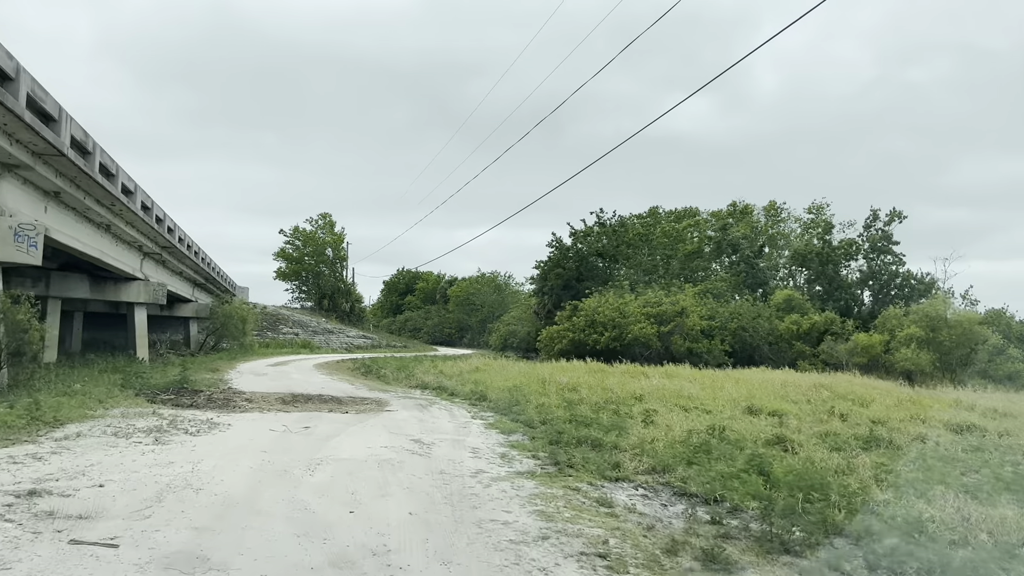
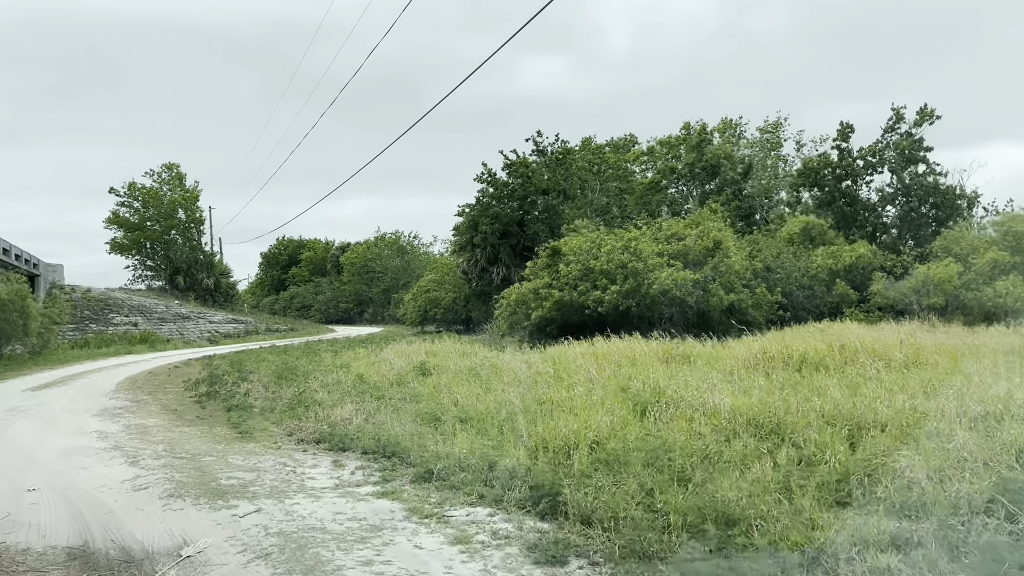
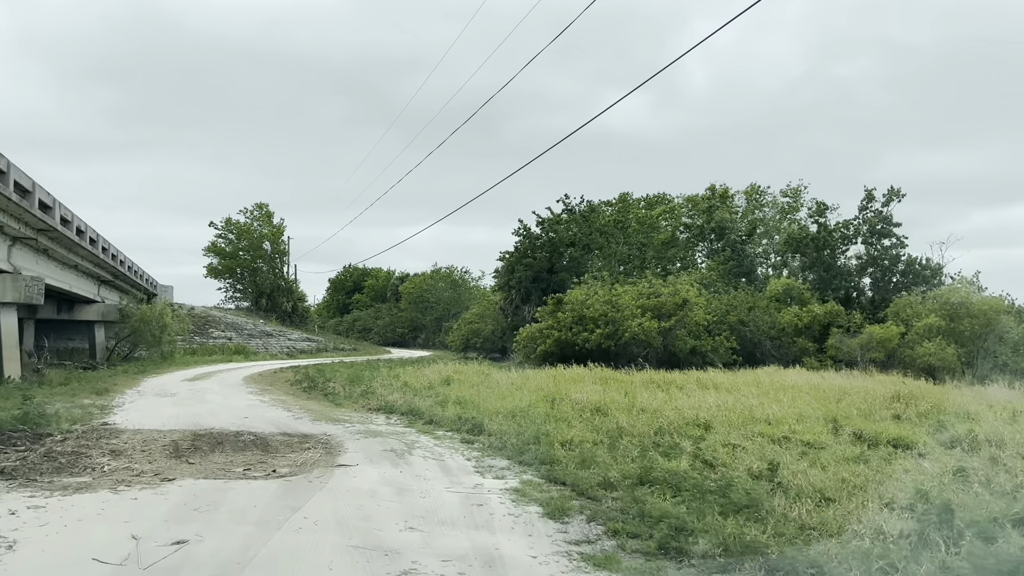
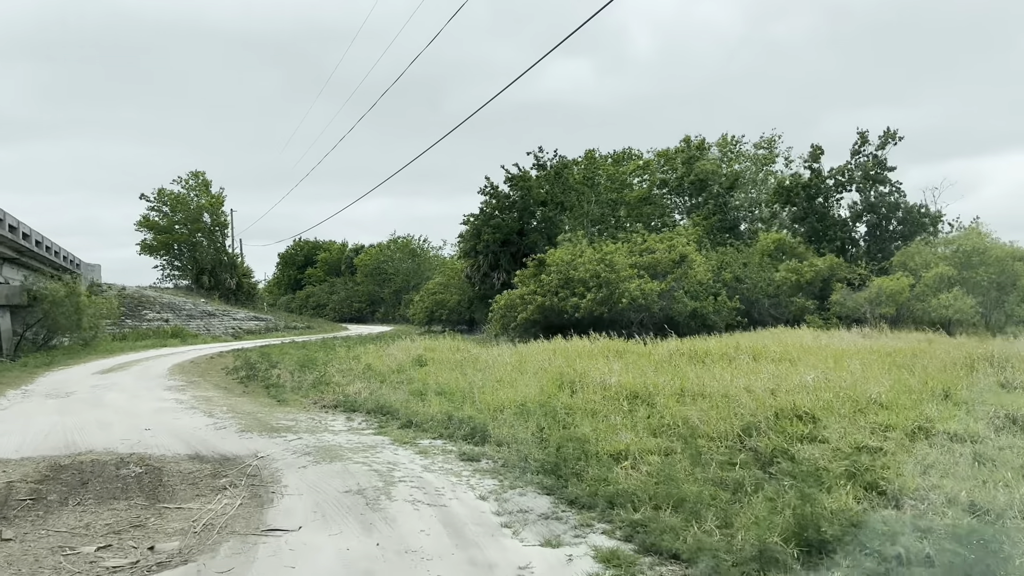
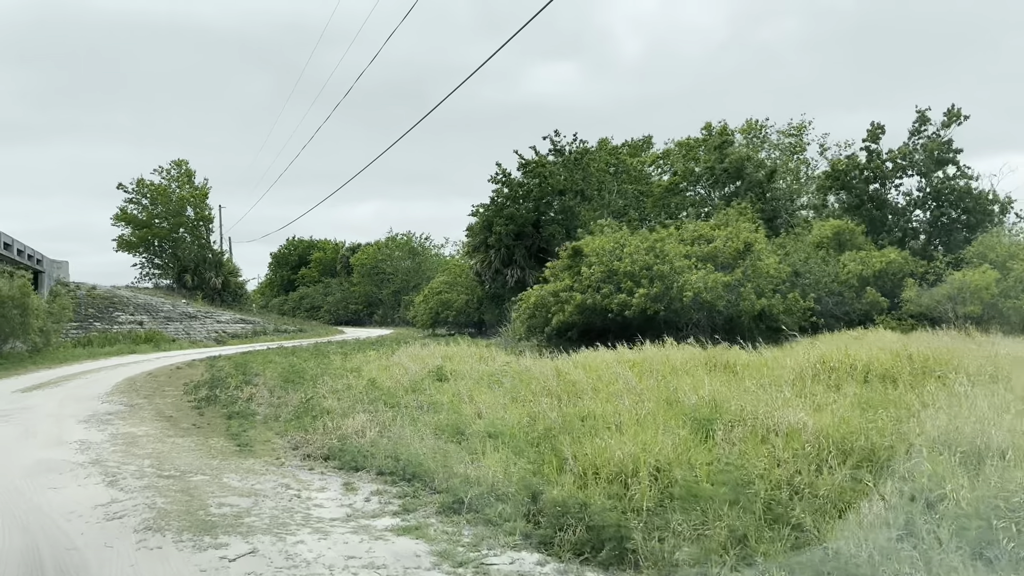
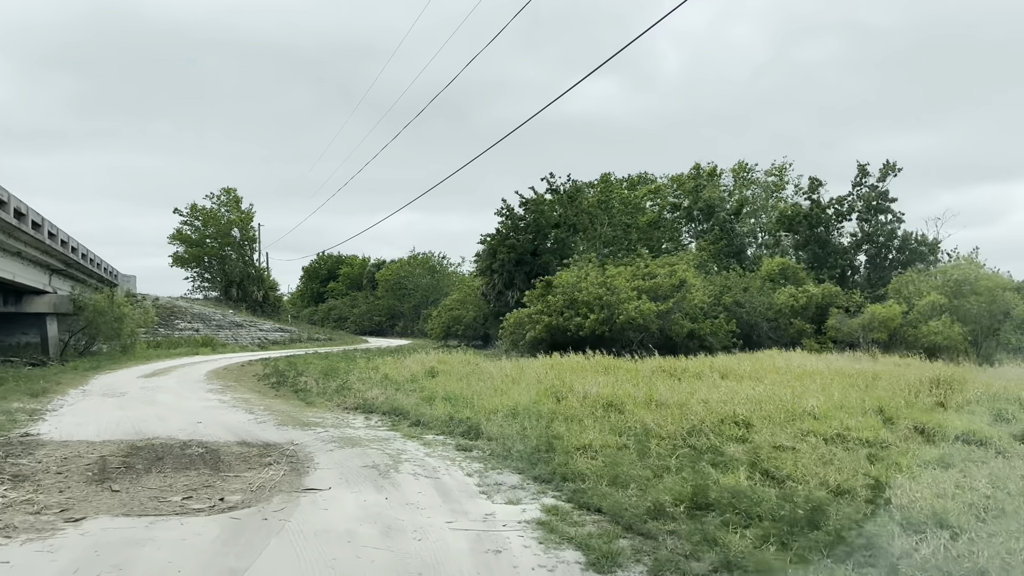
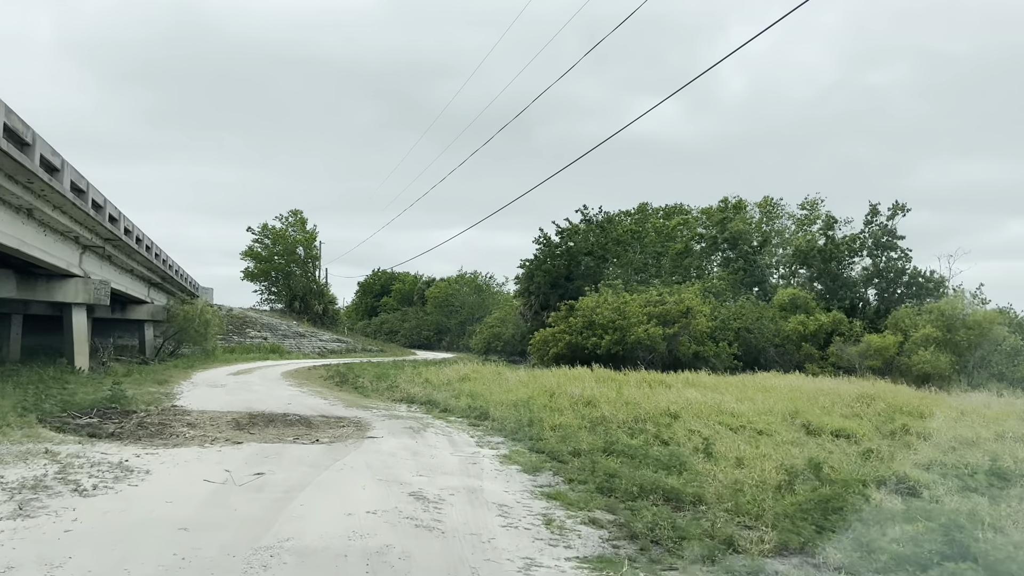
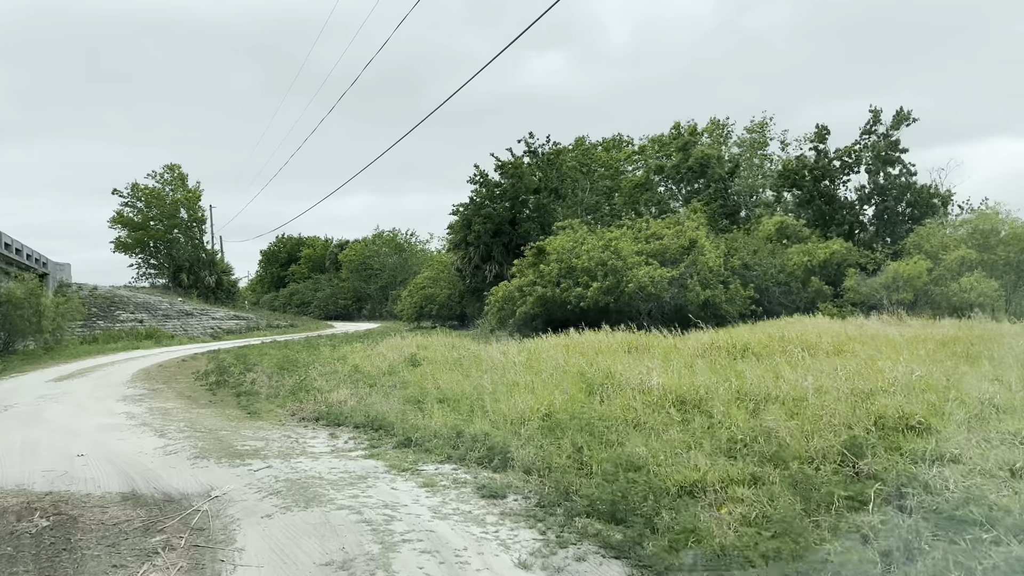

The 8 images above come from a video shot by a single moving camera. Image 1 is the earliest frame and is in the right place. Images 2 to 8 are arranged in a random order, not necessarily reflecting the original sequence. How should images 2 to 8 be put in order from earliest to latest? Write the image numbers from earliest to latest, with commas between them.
7, 3, 6, 4, 8, 2, 5
